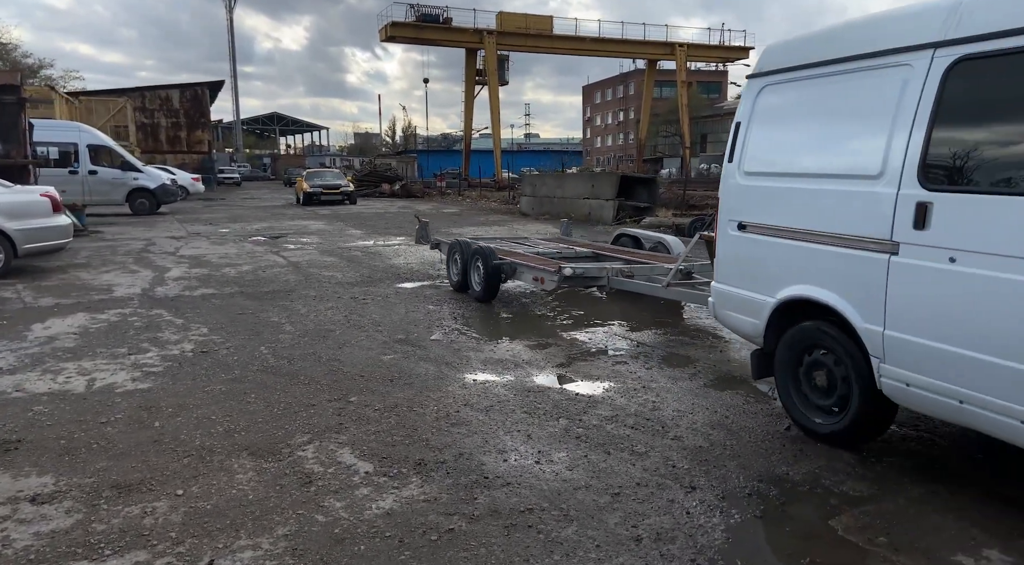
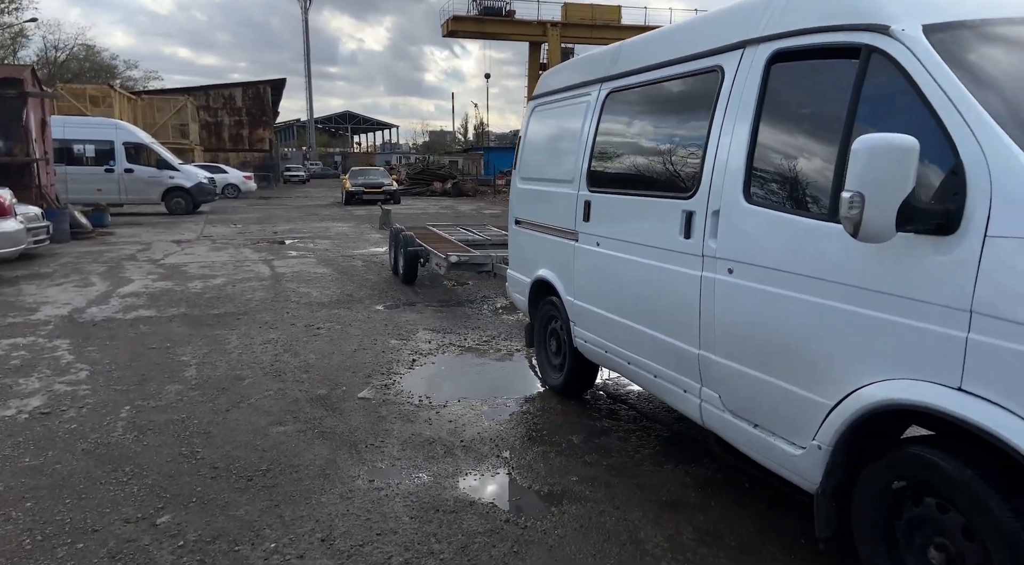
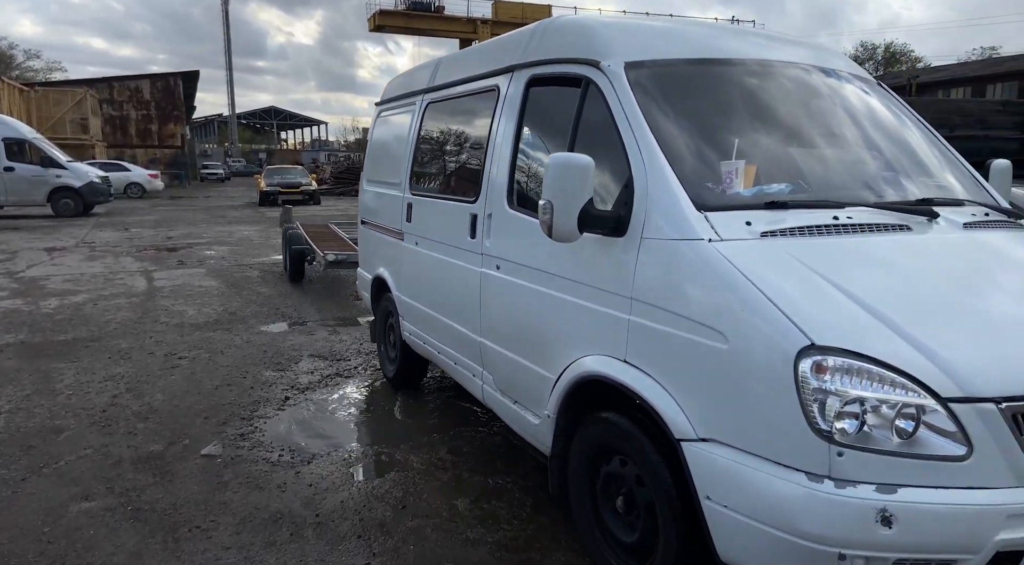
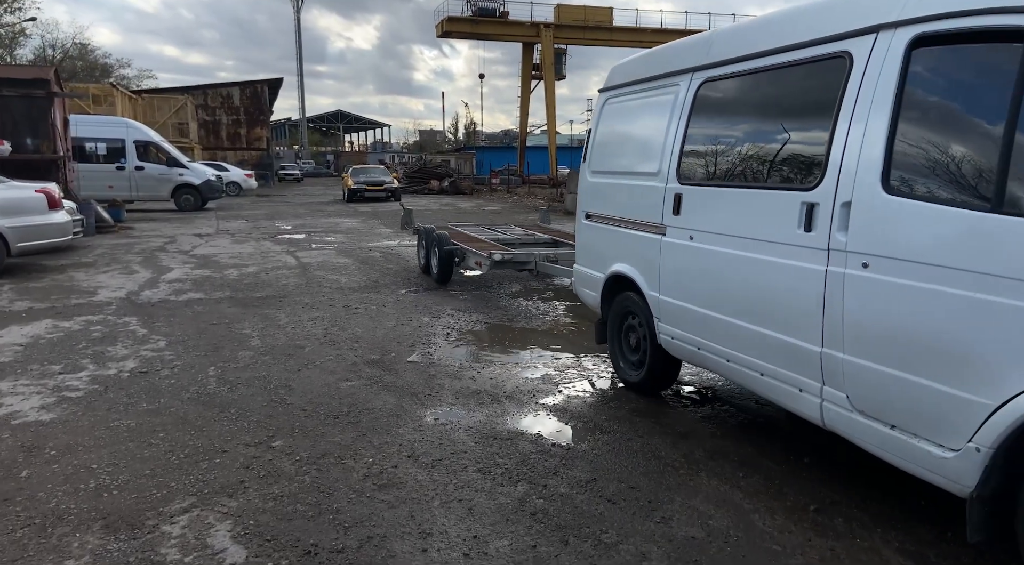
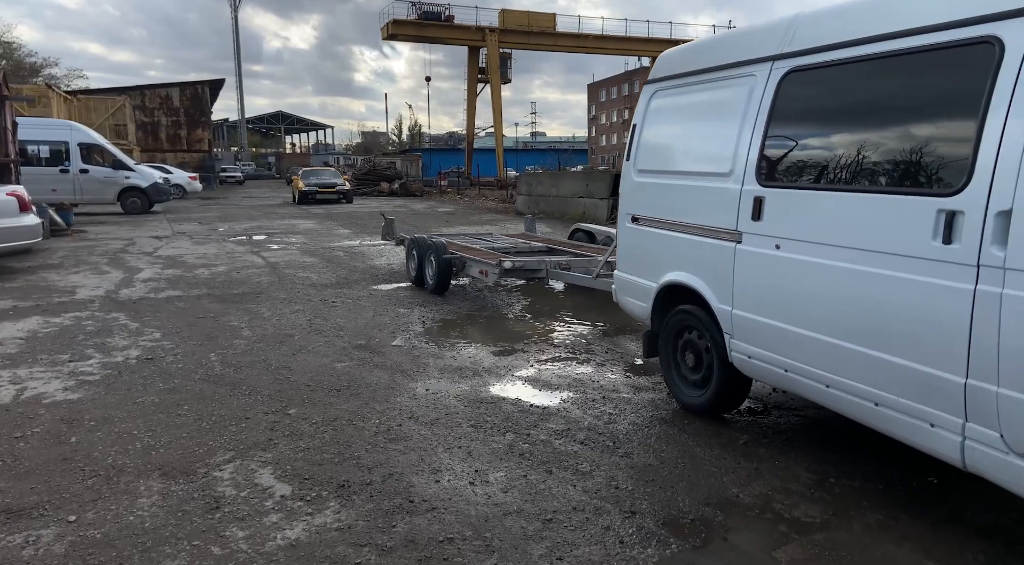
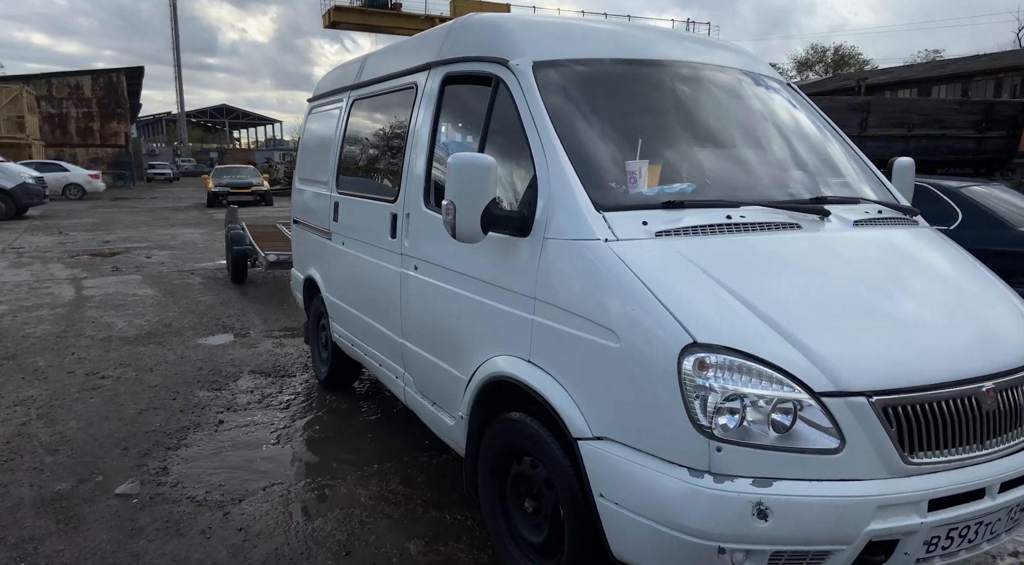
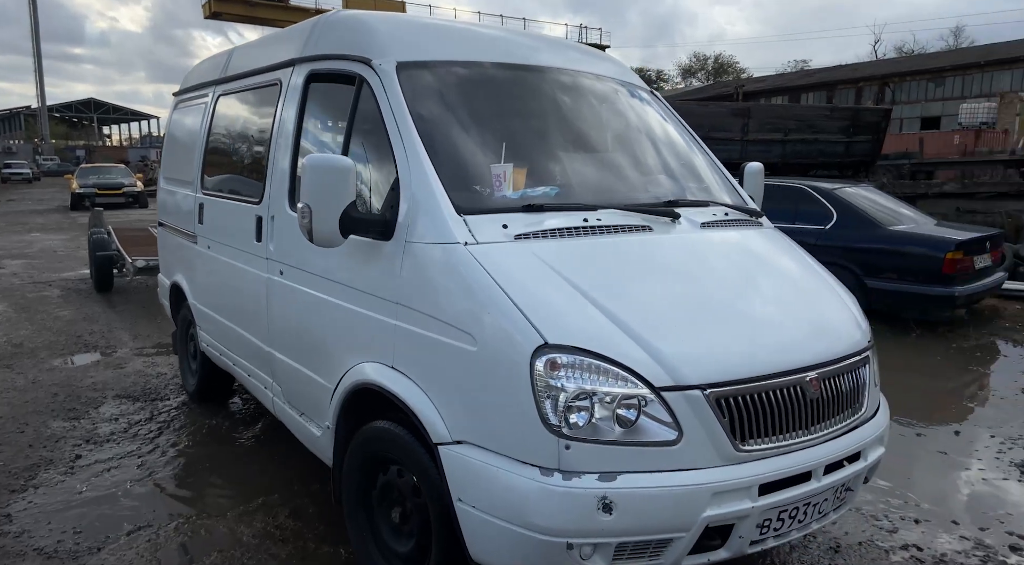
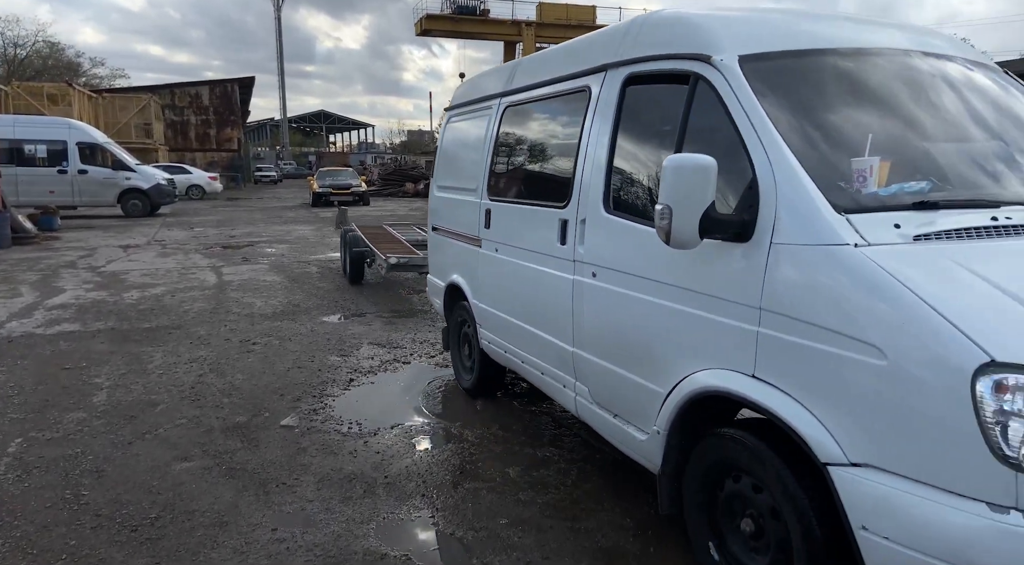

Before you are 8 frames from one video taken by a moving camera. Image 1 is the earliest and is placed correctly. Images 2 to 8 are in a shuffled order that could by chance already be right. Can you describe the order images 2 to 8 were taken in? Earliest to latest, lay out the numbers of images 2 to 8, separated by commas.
5, 4, 2, 8, 3, 6, 7
